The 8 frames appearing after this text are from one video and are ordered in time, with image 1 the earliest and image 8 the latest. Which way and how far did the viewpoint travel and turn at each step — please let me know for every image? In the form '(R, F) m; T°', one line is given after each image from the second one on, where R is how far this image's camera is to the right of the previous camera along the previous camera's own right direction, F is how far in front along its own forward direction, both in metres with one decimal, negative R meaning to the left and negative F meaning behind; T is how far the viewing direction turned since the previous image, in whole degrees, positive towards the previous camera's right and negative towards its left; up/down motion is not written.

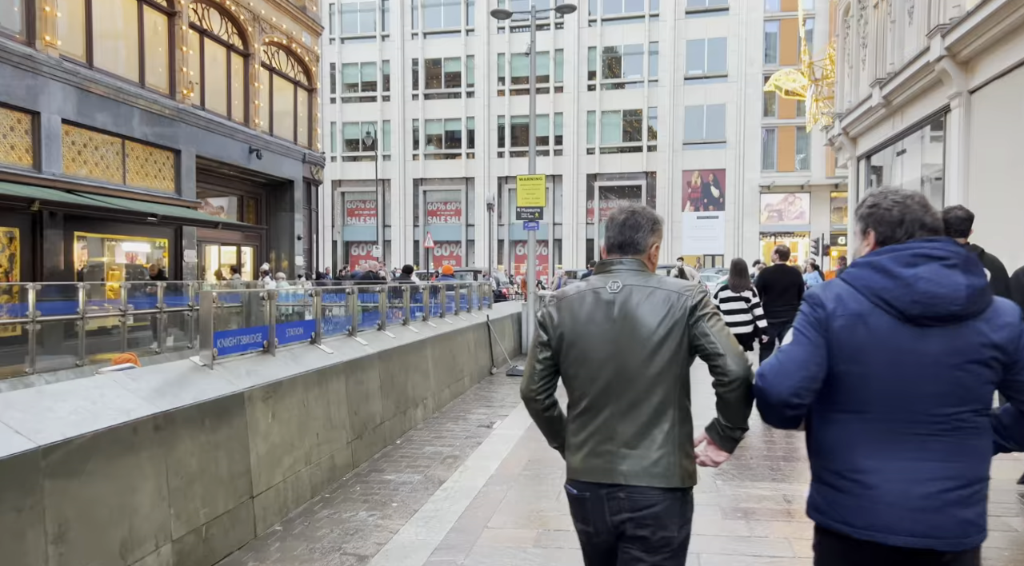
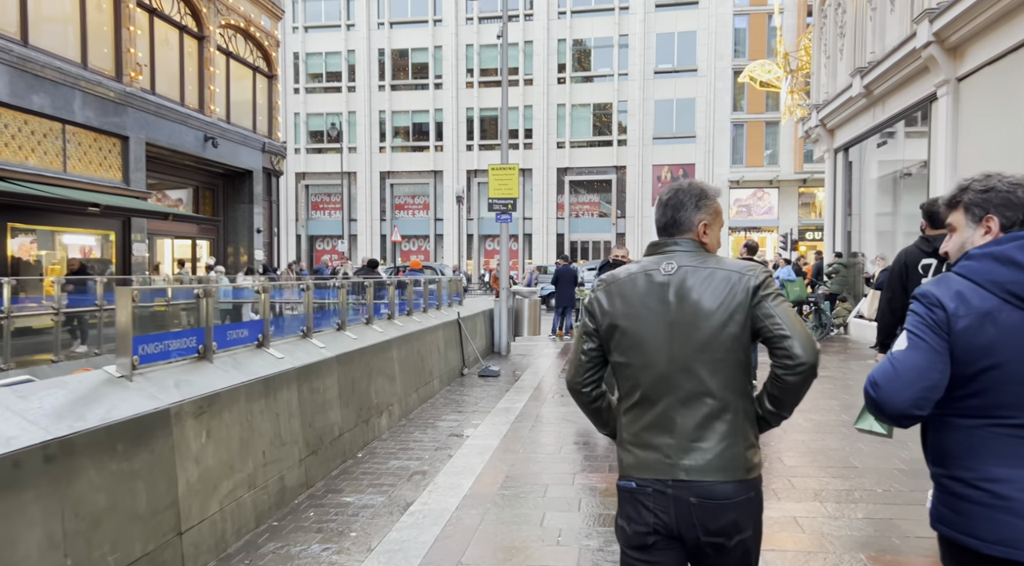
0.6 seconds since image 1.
(0.0, +0.7) m; +2°
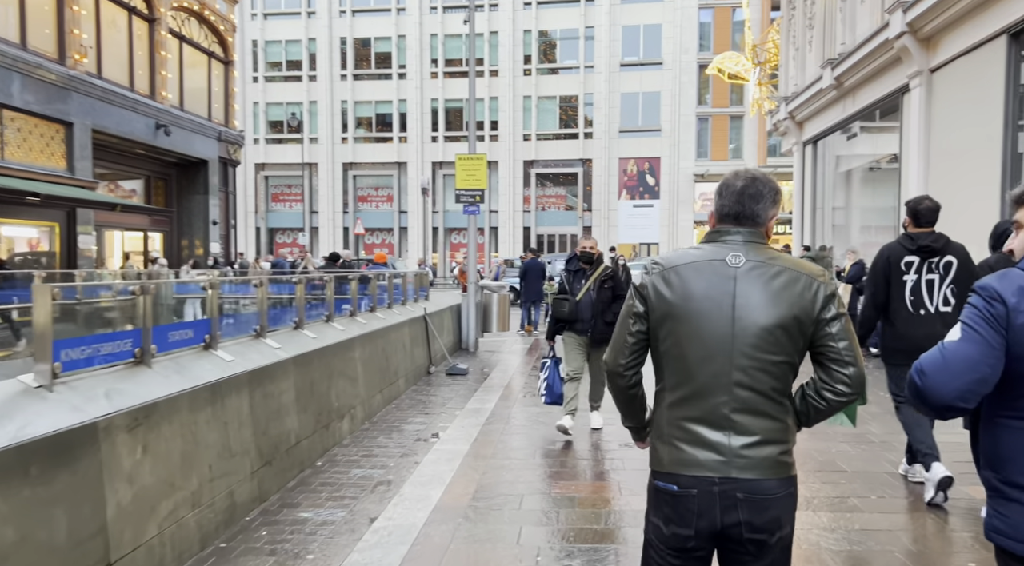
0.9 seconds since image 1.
(0.0, +0.4) m; +2°
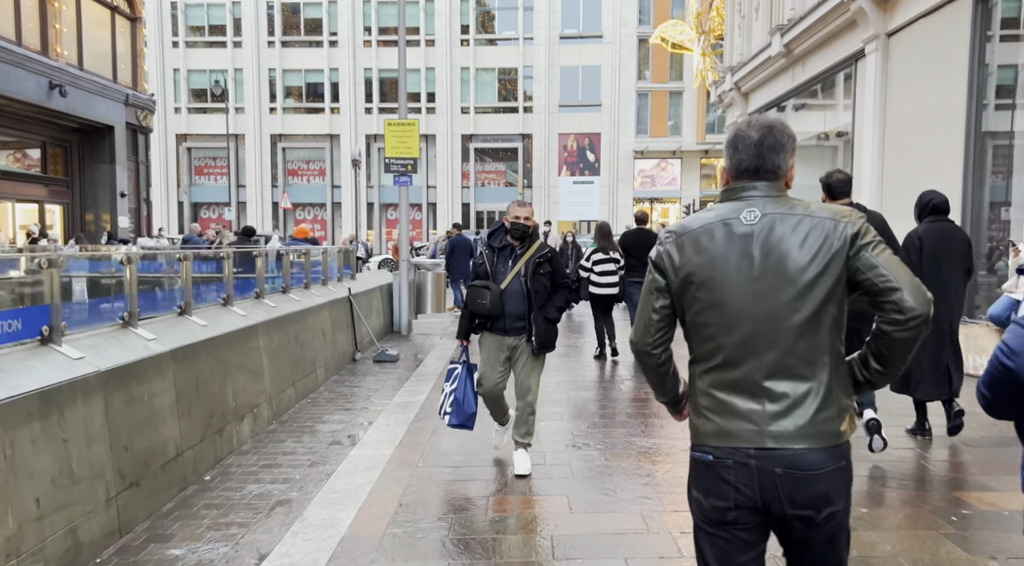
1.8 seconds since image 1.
(+0.1, +1.0) m; +4°
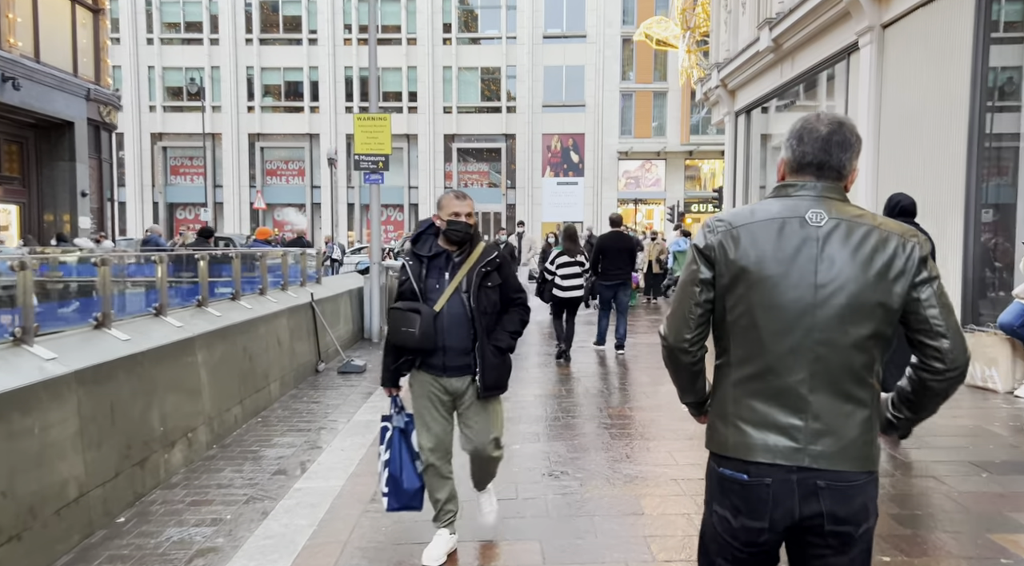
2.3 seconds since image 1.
(+0.1, +0.7) m; +1°
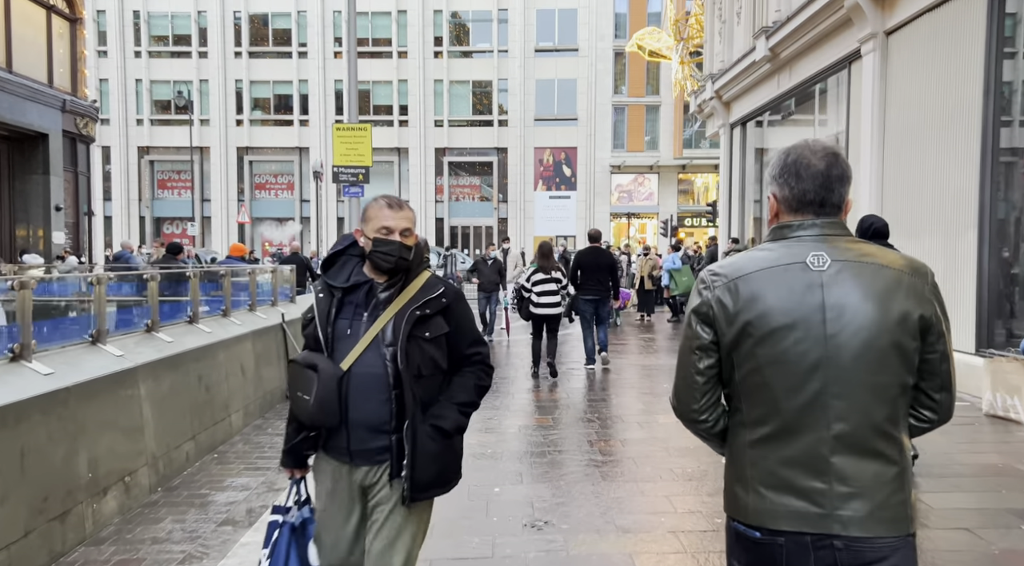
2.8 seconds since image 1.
(+0.1, +0.6) m; 0°
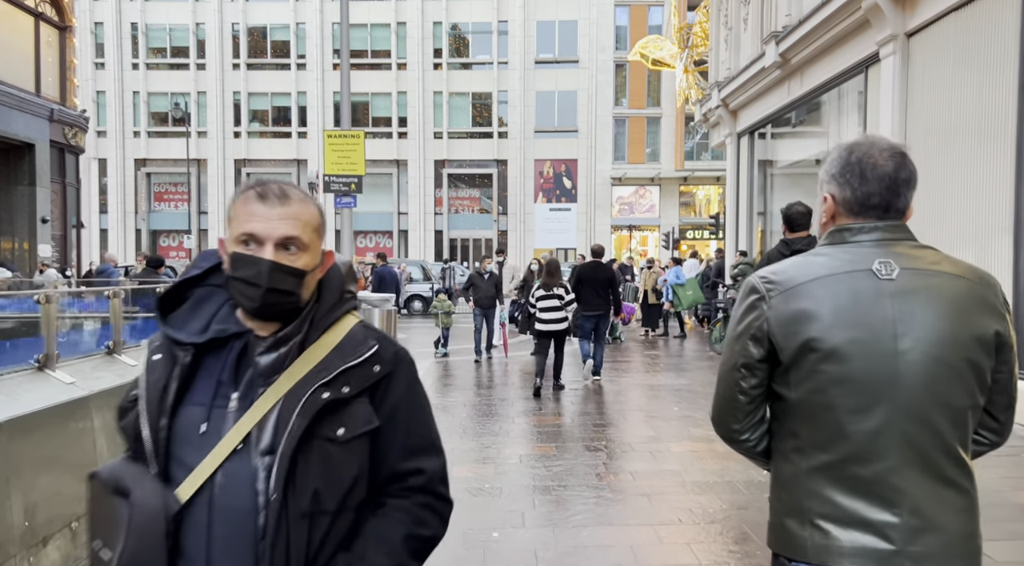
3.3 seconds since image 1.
(0.0, +0.5) m; 0°
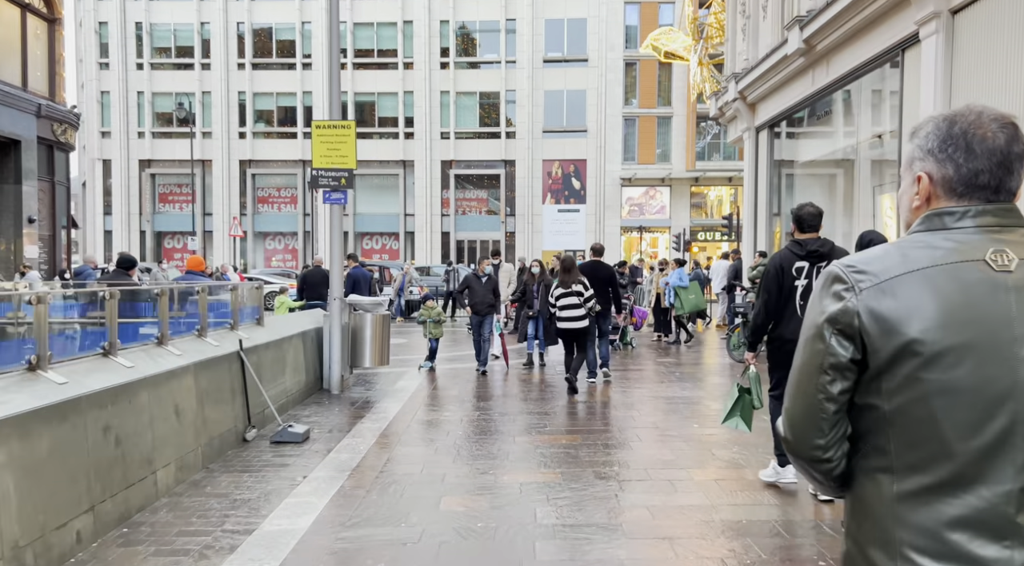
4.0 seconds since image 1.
(+0.1, +0.8) m; -1°
